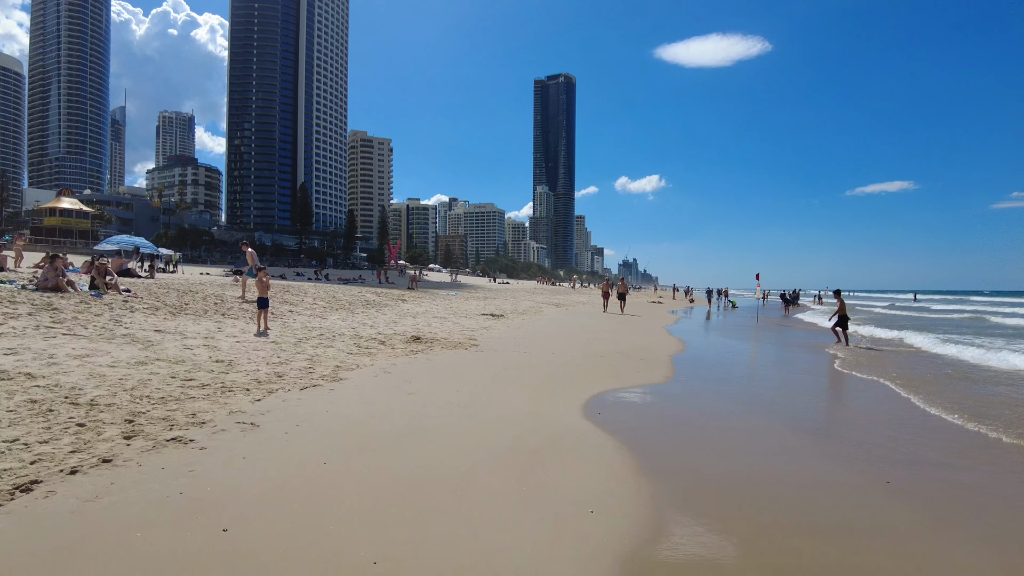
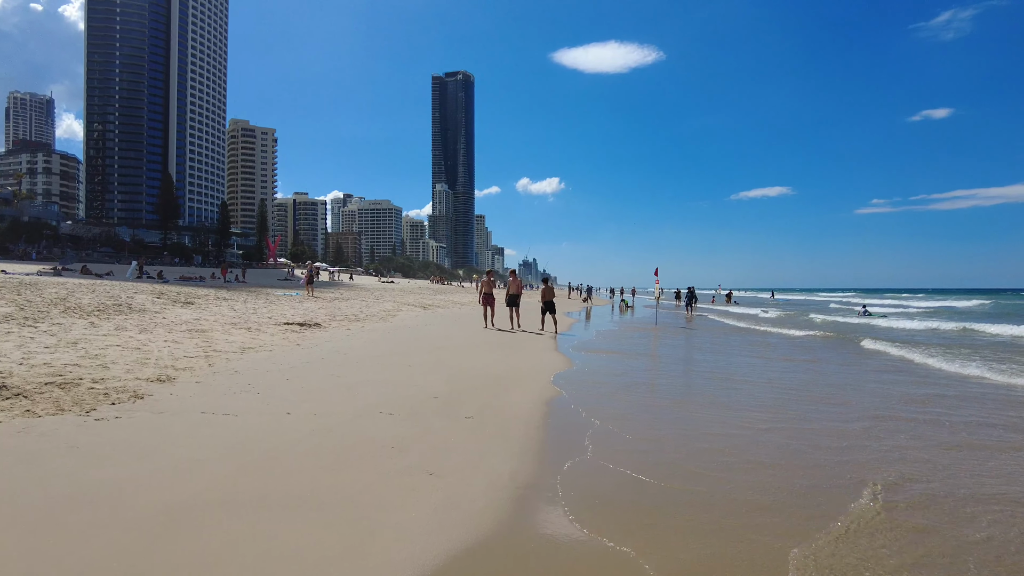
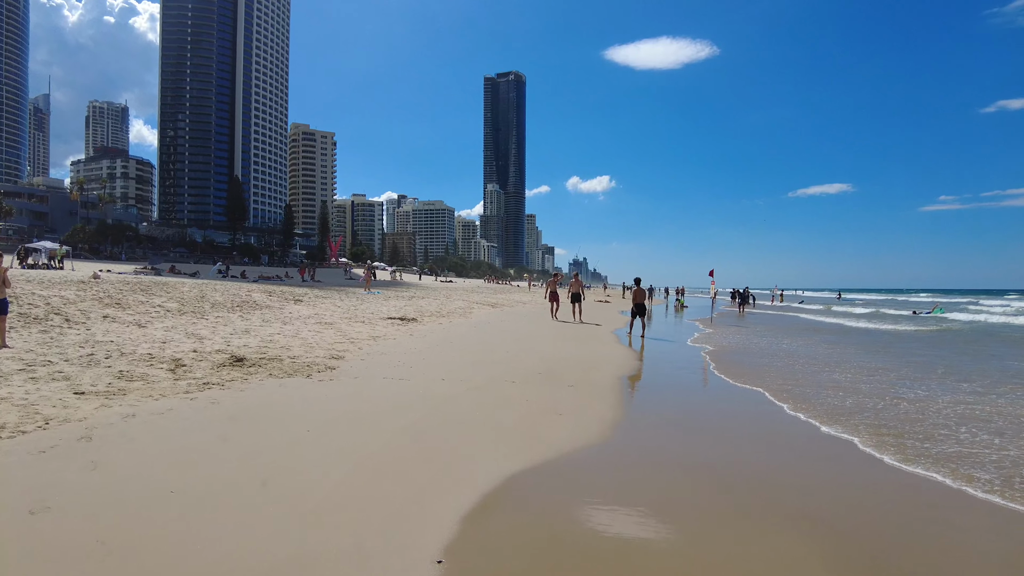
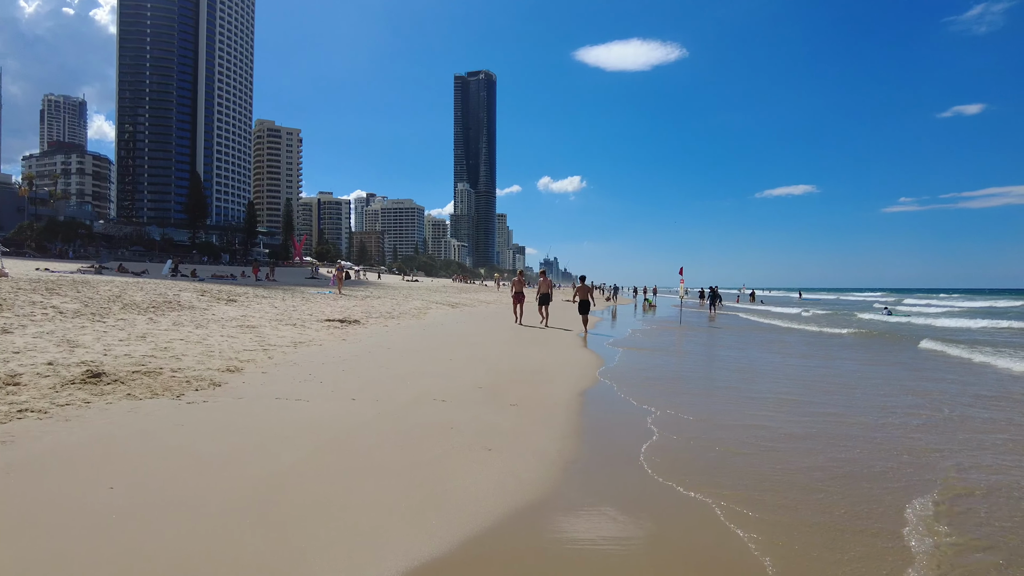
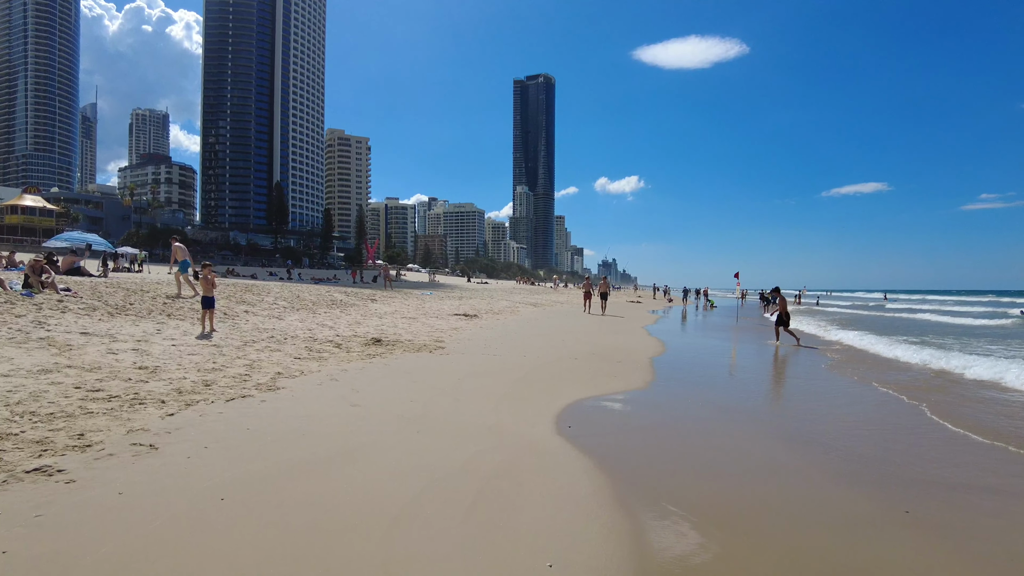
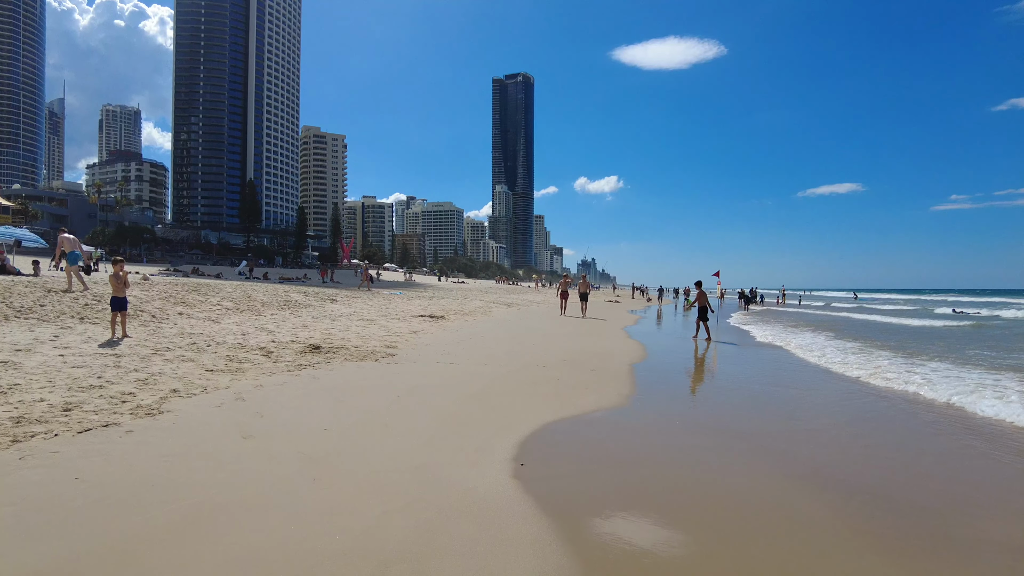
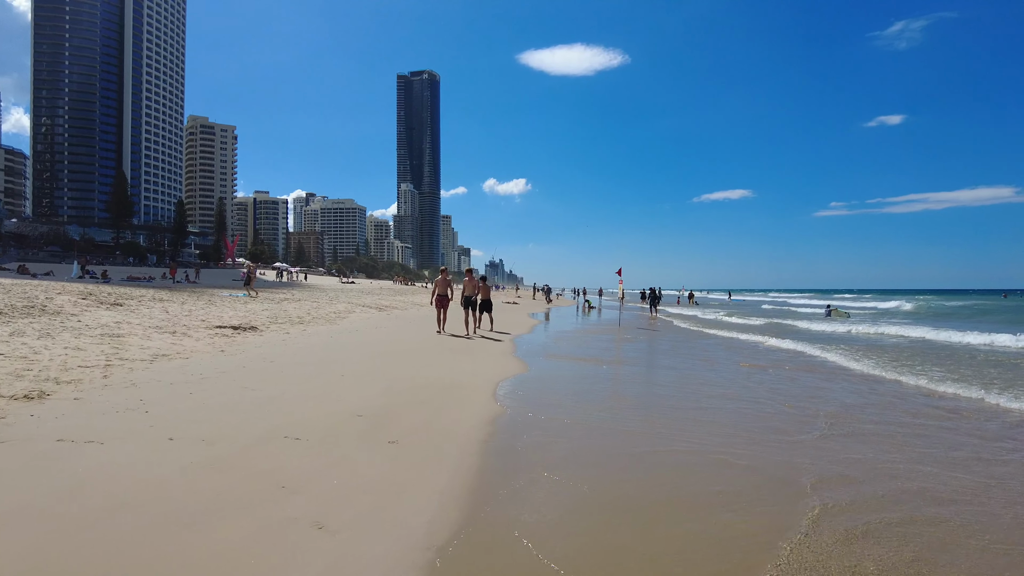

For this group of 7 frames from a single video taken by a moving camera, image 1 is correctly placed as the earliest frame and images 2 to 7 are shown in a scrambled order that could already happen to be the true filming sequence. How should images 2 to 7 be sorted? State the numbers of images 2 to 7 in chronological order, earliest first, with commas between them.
5, 6, 3, 4, 2, 7
